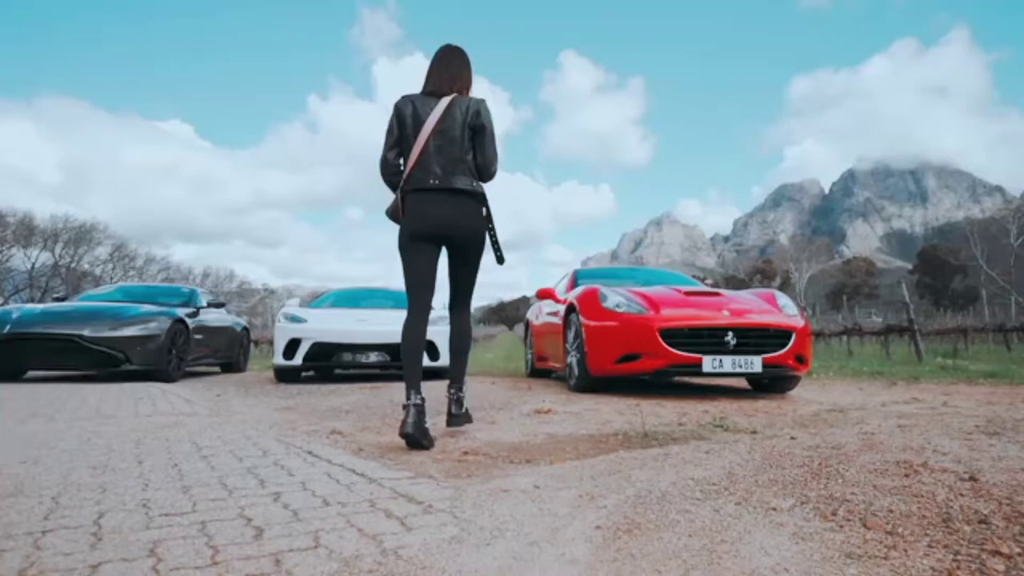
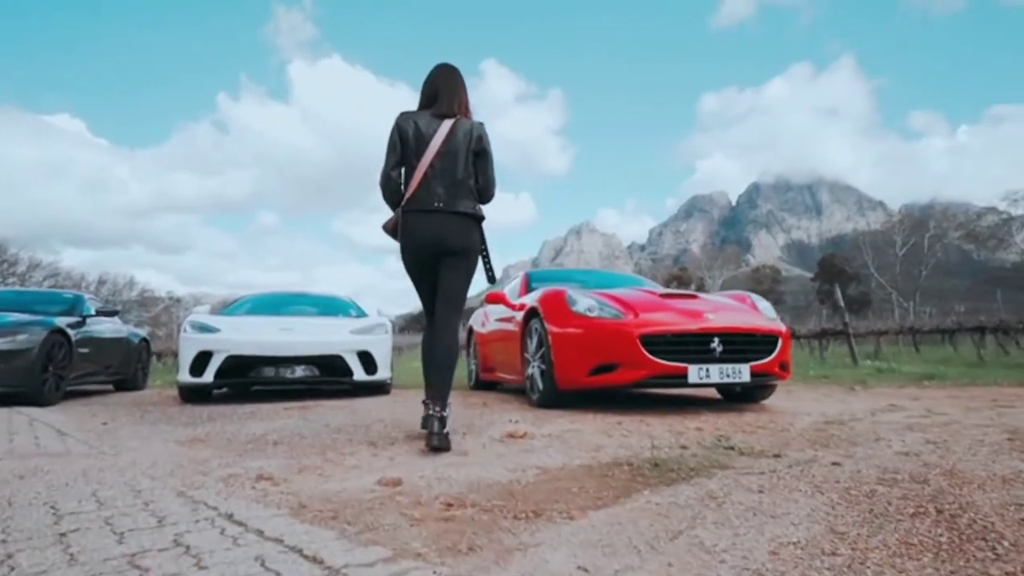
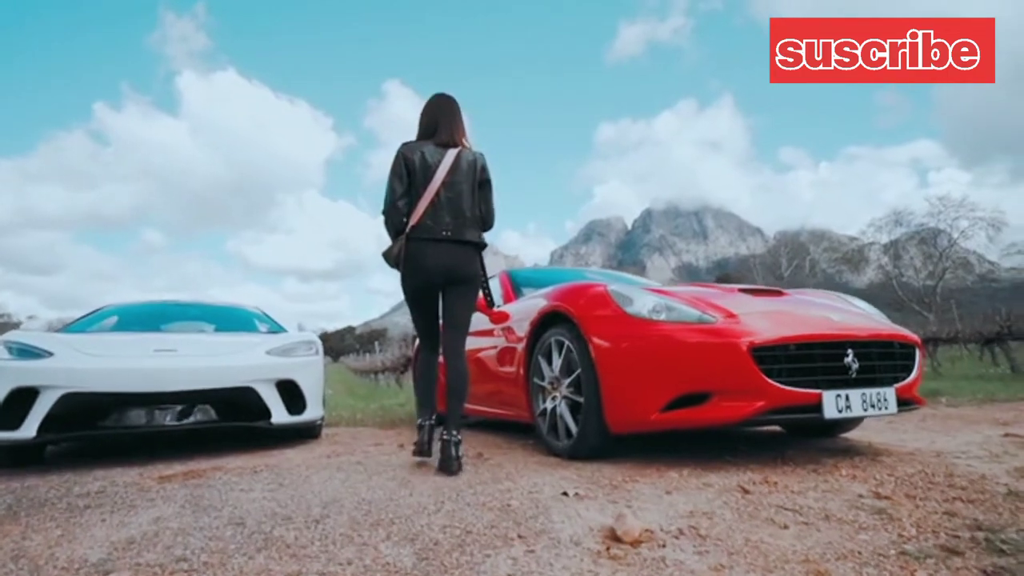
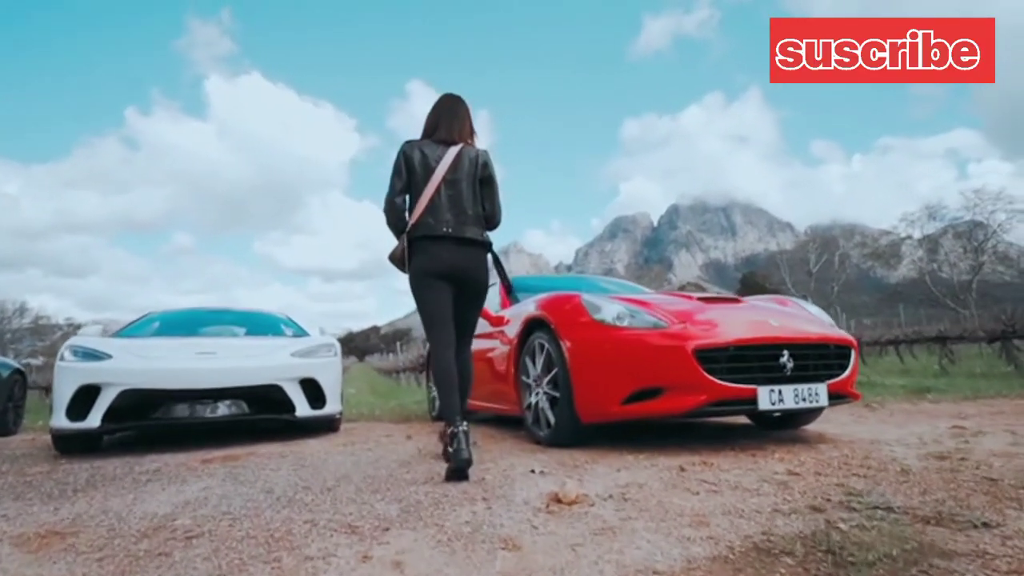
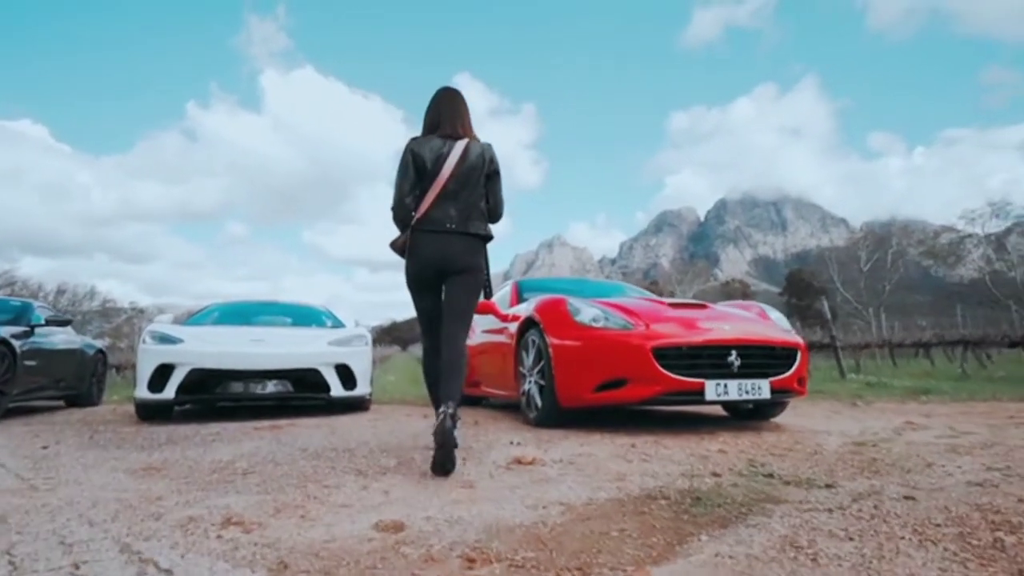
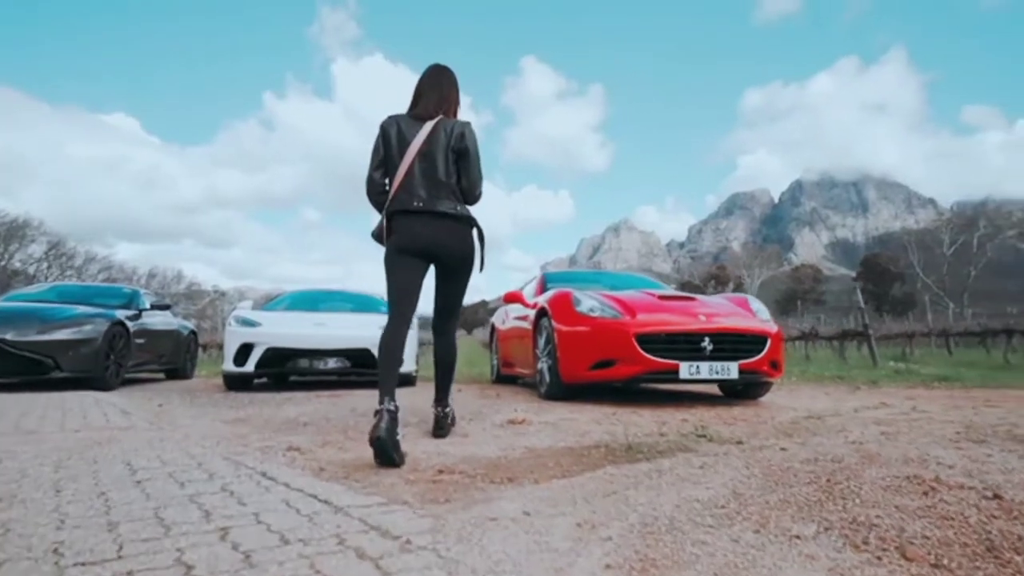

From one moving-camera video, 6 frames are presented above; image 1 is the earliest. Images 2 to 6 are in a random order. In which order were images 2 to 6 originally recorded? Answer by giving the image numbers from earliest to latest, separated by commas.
6, 2, 5, 4, 3
